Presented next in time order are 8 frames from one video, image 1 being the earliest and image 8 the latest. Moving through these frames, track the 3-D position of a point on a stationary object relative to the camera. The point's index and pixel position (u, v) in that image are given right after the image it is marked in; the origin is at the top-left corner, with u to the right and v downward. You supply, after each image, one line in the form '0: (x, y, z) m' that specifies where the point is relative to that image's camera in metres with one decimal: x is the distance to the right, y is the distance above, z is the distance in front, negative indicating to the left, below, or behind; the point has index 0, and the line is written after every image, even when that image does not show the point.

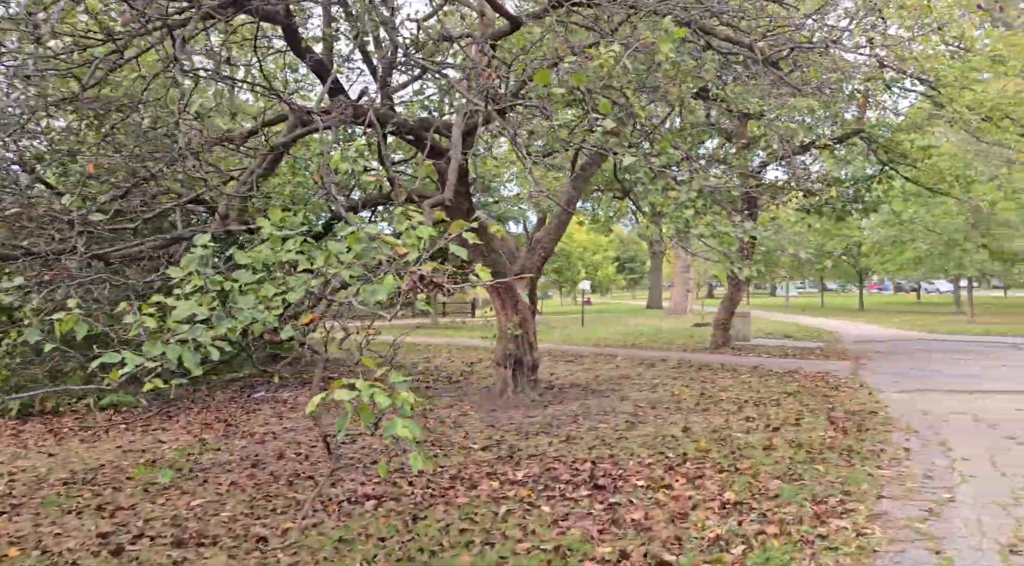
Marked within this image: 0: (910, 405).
0: (+4.5, -1.4, +8.6) m
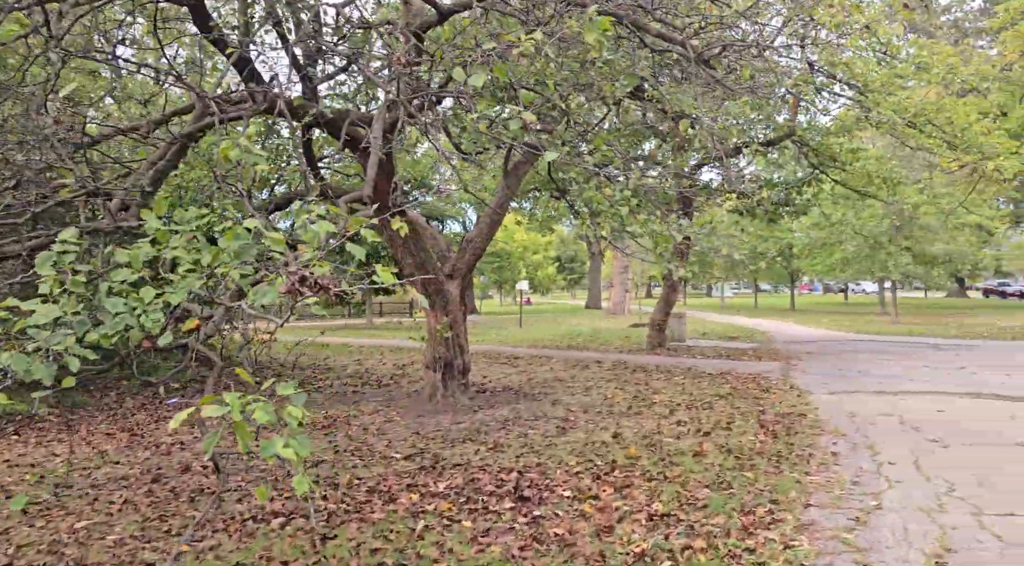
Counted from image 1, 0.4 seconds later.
0: (+3.7, -1.4, +8.7) m
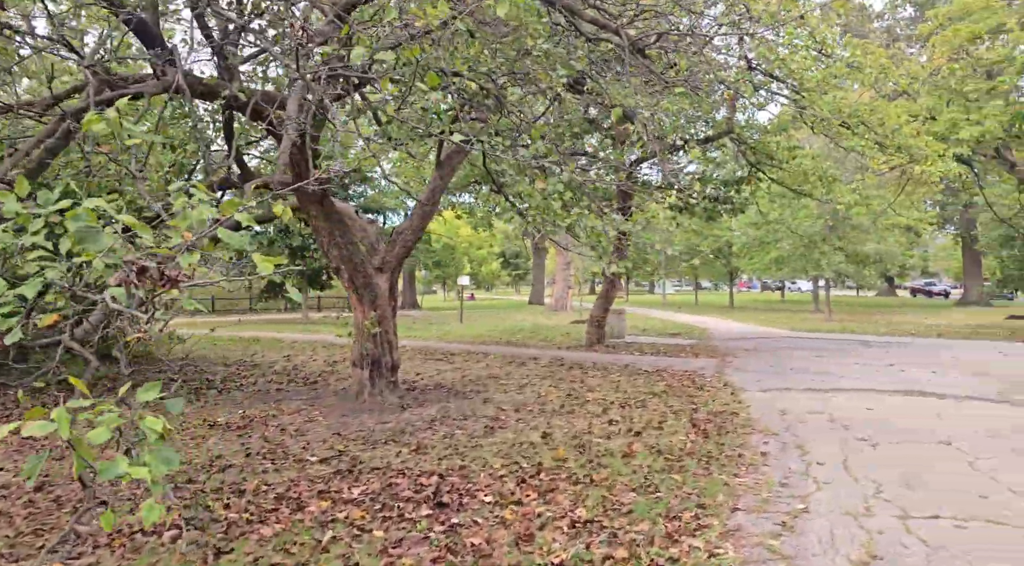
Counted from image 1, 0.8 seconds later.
0: (+2.9, -1.4, +8.6) m
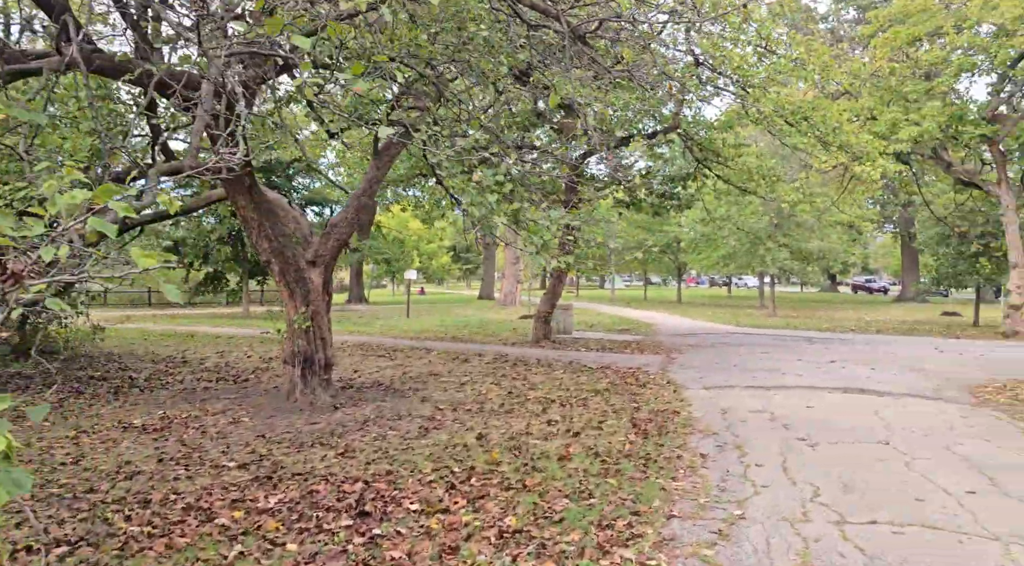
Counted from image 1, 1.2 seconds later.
0: (+2.2, -1.3, +8.5) m
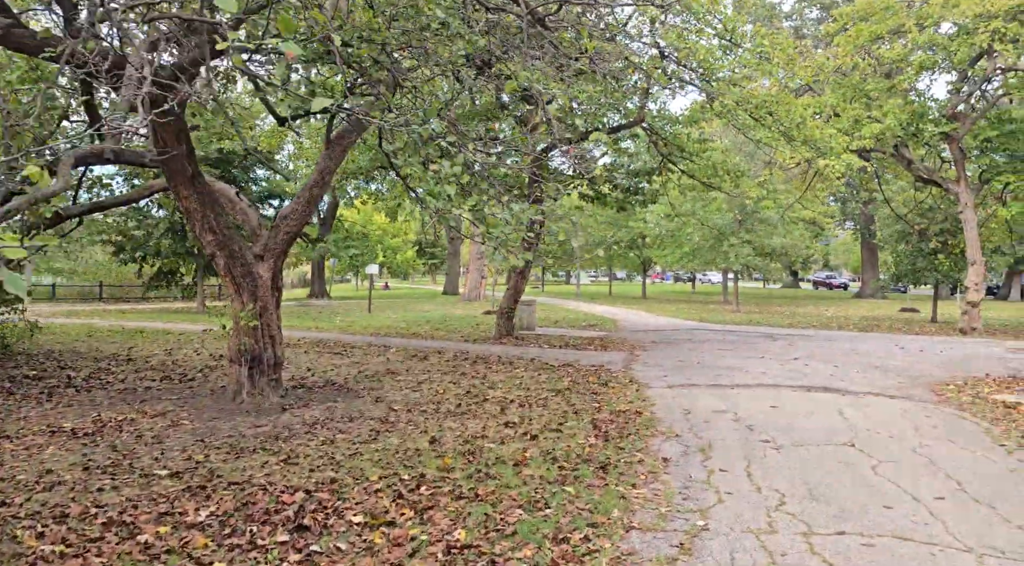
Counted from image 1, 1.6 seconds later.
0: (+1.7, -1.3, +8.3) m
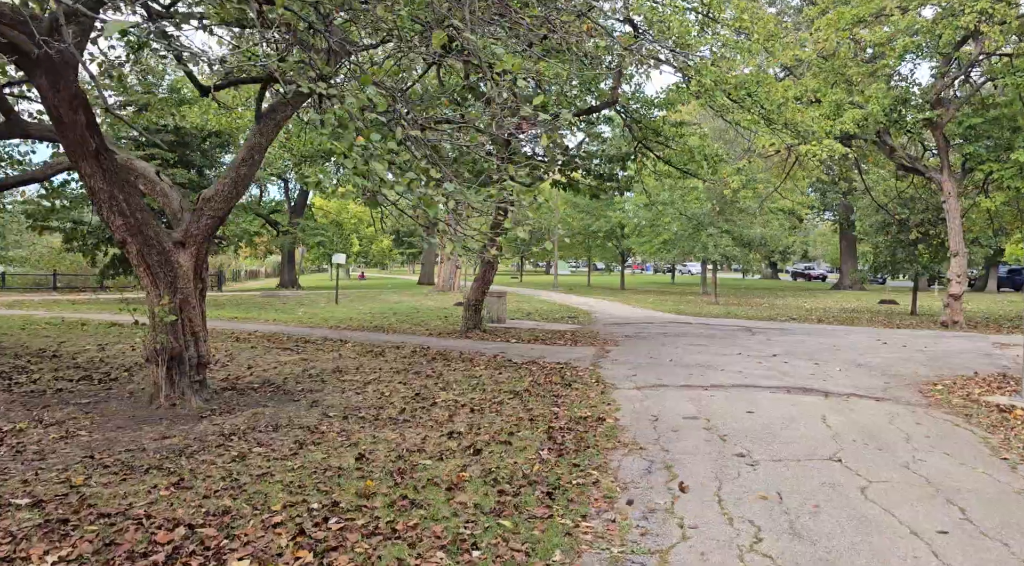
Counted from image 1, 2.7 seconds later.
0: (+1.3, -1.2, +7.5) m
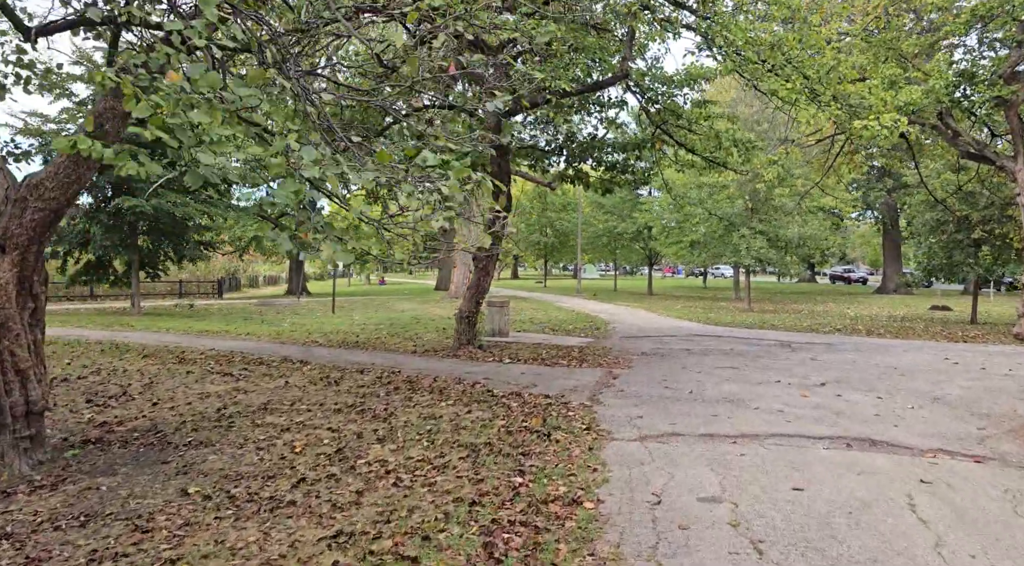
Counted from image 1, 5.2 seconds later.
0: (+0.9, -1.3, +5.3) m
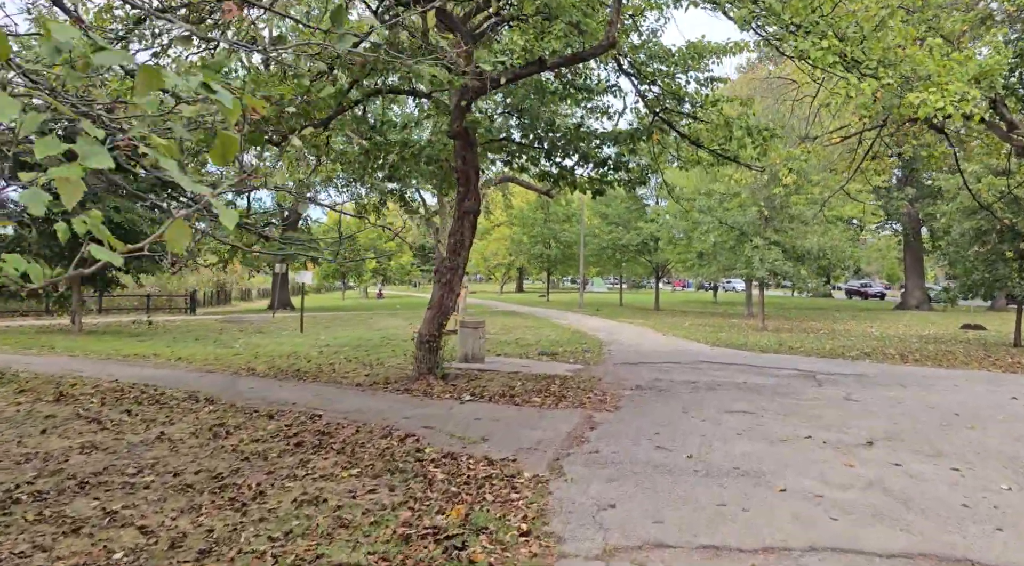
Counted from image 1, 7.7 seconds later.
0: (+0.3, -1.5, +2.9) m
